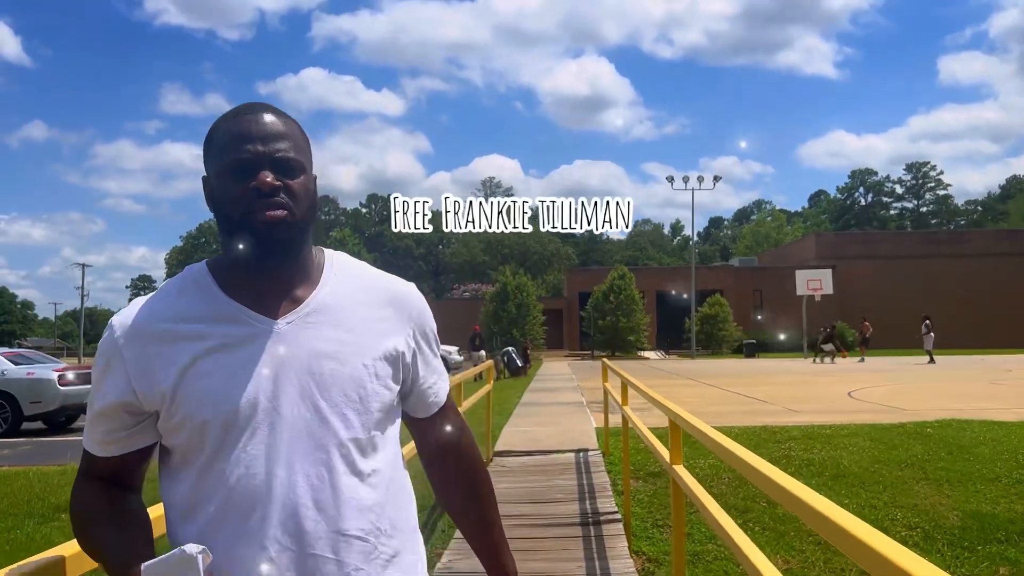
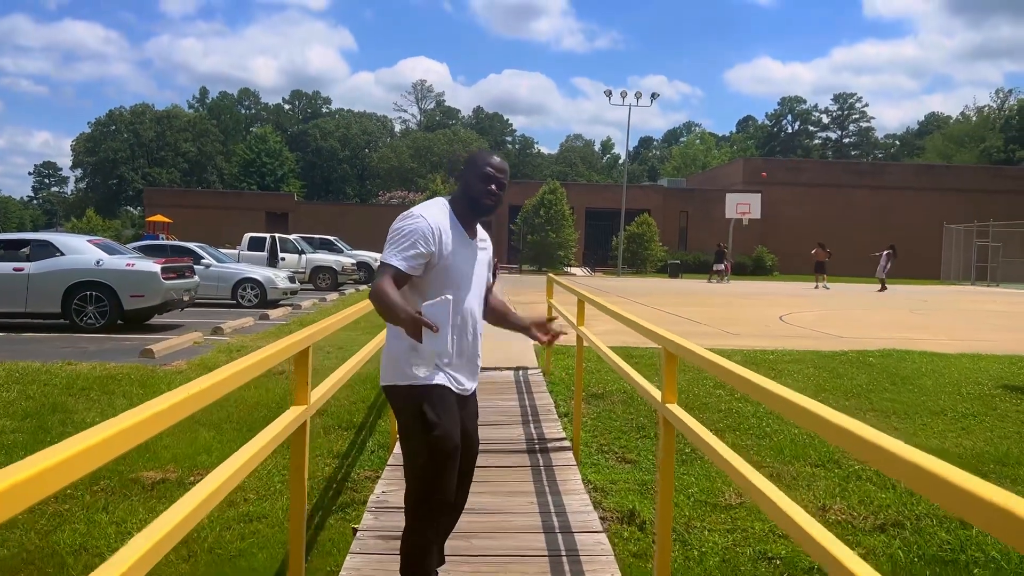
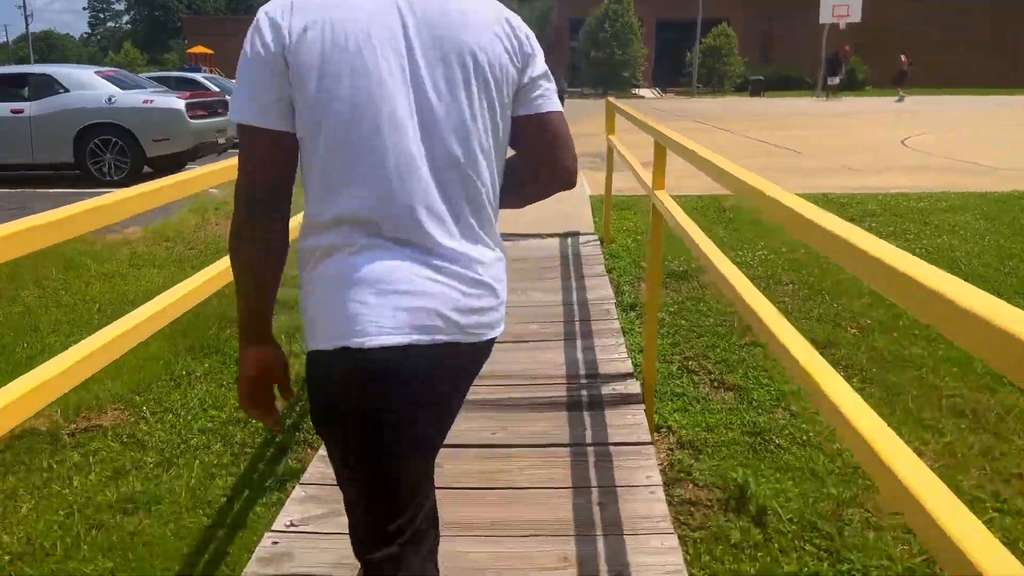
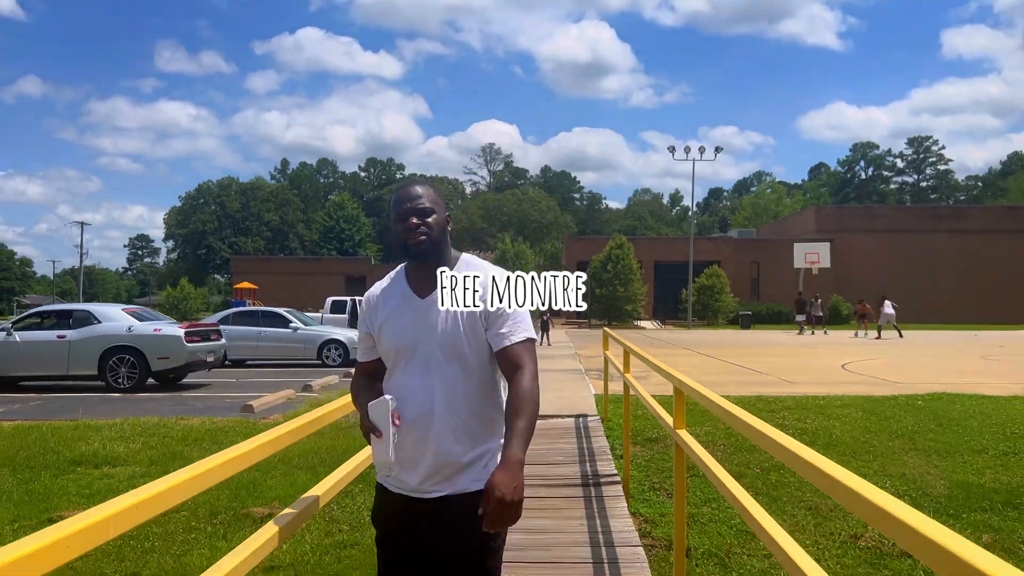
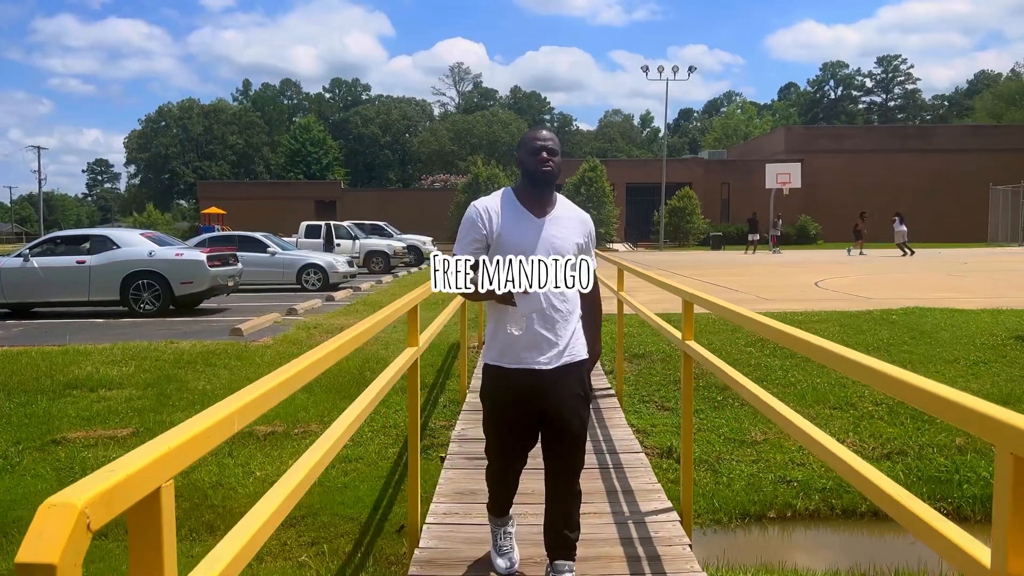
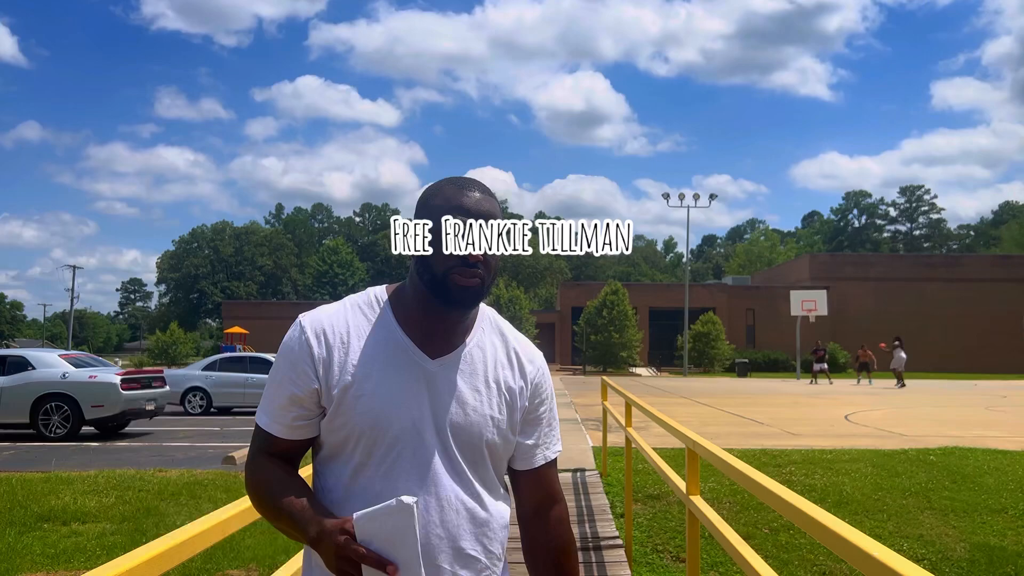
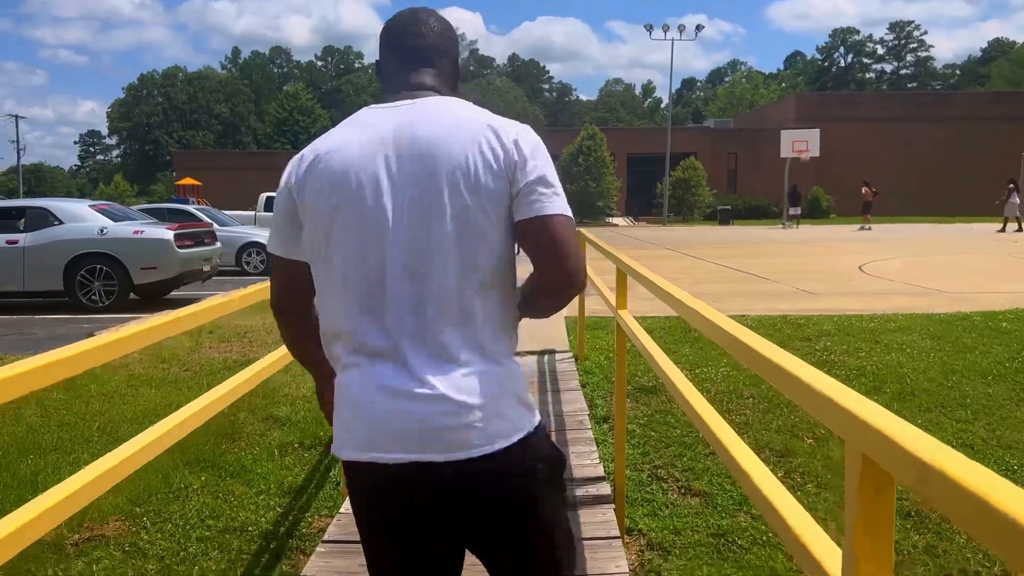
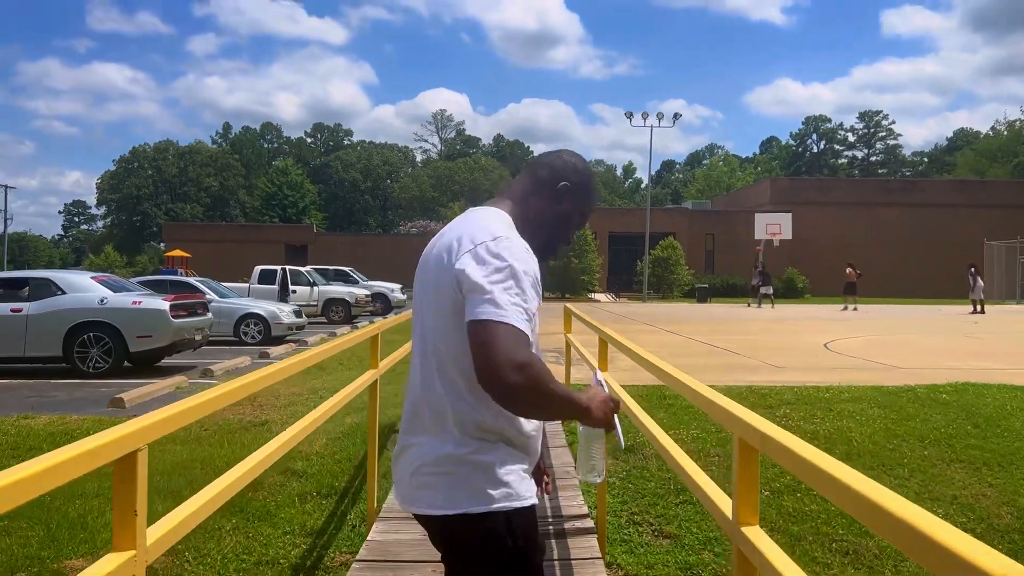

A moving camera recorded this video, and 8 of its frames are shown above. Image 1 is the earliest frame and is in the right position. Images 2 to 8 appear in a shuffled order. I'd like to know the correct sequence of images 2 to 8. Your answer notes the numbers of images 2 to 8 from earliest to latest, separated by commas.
6, 4, 5, 2, 8, 7, 3
